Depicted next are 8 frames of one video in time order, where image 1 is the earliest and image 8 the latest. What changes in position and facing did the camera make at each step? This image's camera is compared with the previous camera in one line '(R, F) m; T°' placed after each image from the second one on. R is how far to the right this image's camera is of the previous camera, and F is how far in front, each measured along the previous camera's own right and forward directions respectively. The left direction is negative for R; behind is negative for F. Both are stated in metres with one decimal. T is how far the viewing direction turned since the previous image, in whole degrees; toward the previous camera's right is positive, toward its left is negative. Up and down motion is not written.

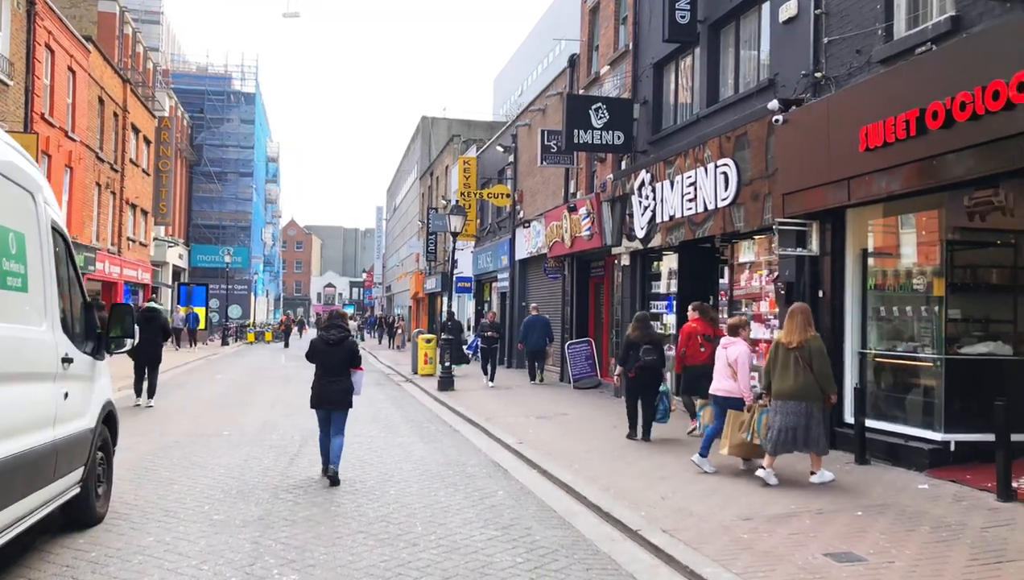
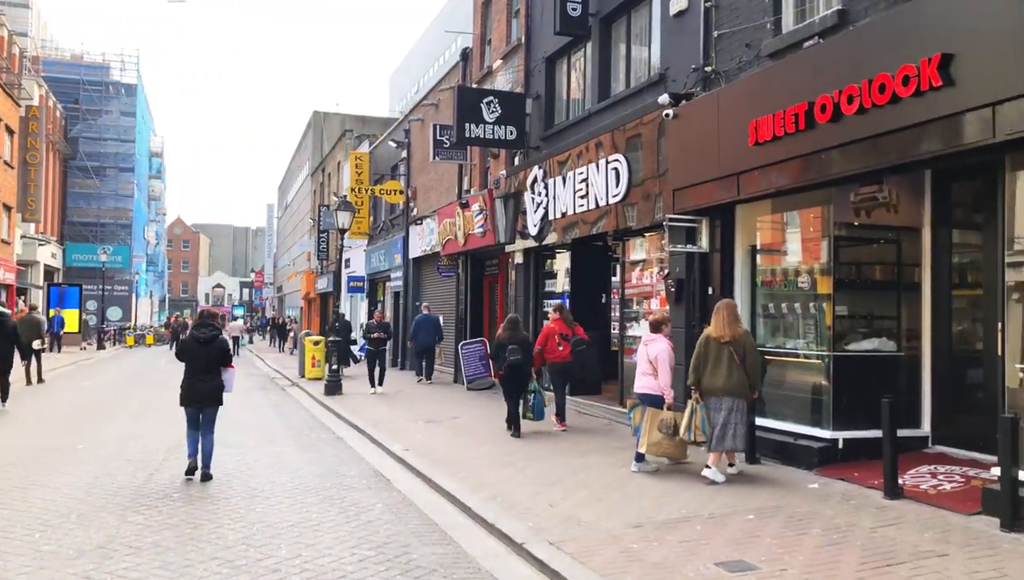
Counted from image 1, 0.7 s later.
(+0.2, +0.4) m; +7°
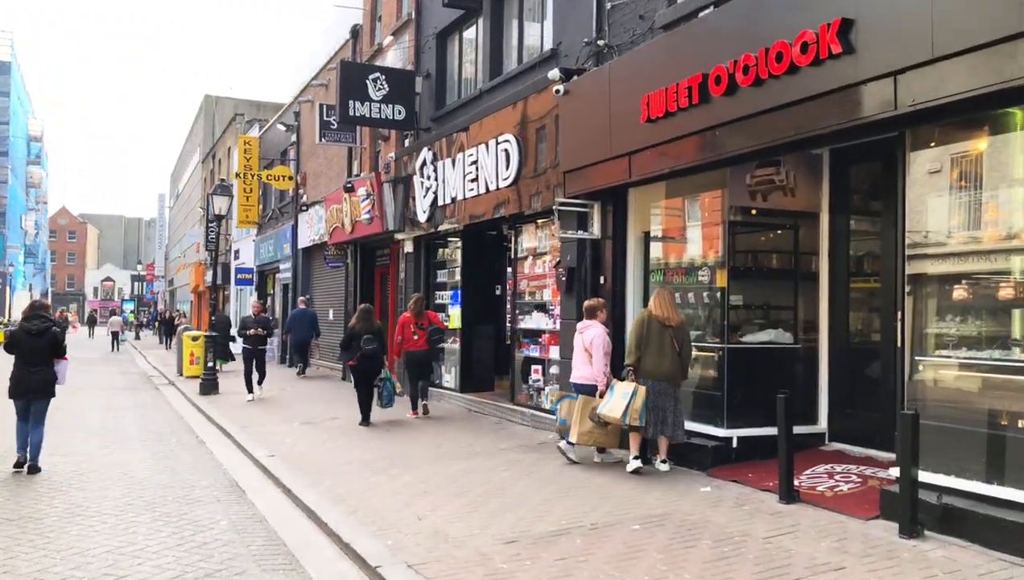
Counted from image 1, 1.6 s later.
(+0.3, +0.7) m; +6°
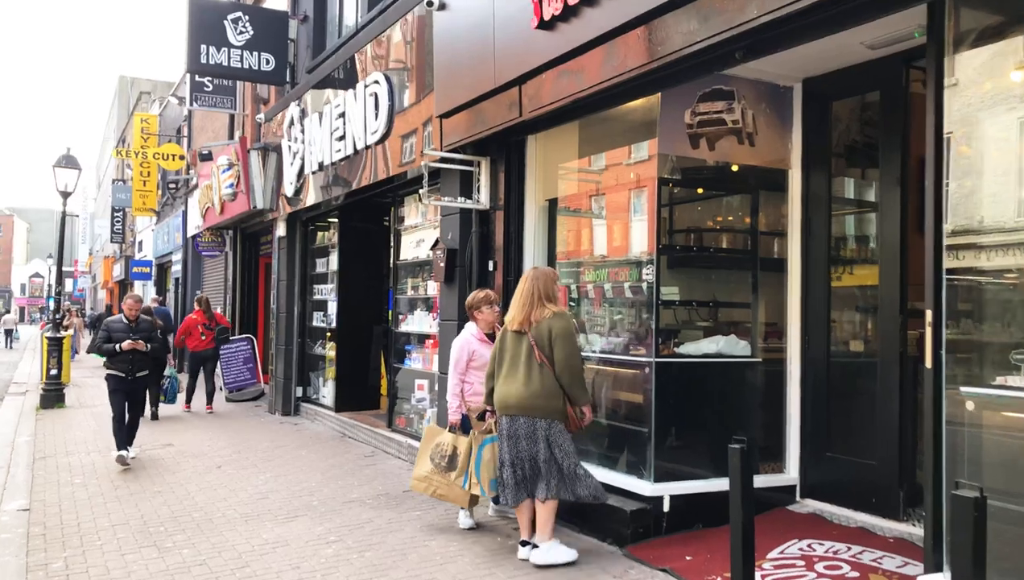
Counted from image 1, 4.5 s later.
(+0.7, +2.4) m; +3°
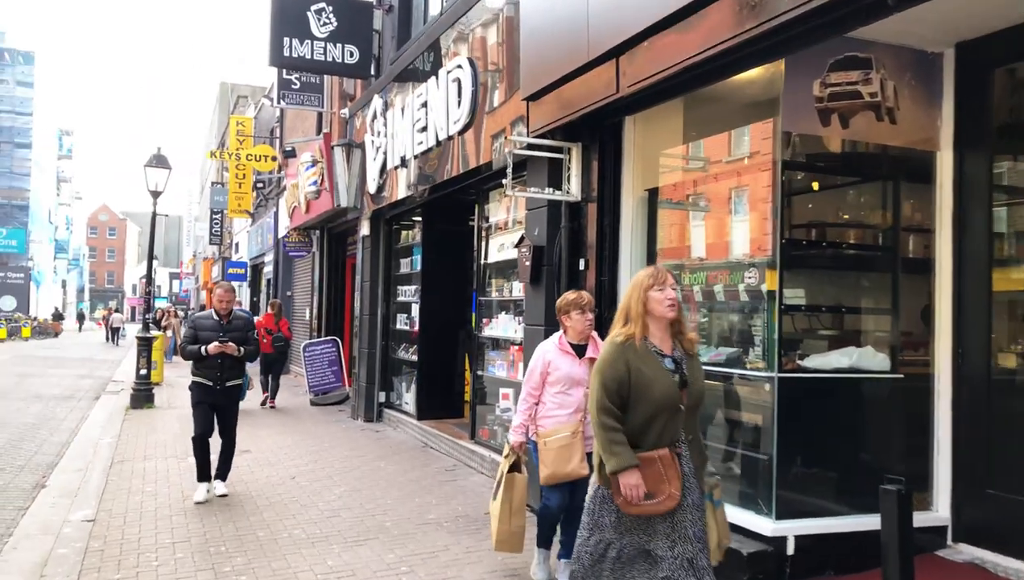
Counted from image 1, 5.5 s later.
(0.0, +0.6) m; -6°
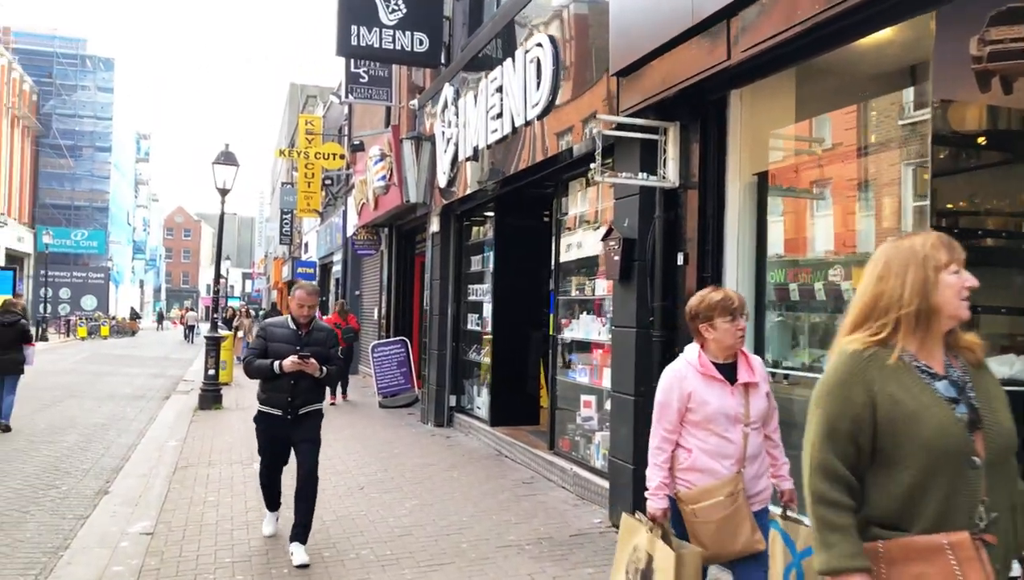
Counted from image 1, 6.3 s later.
(-0.1, +0.5) m; -4°
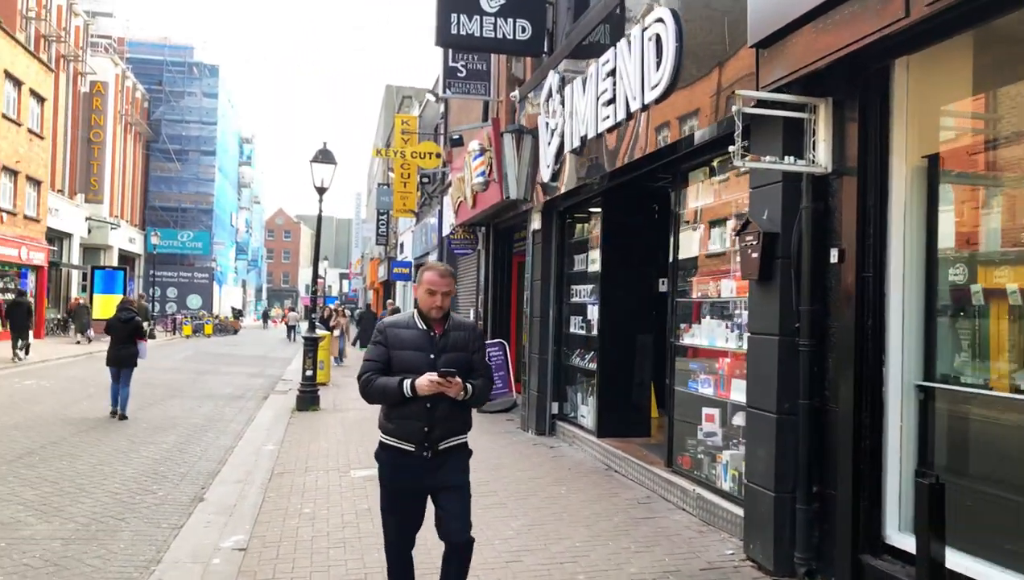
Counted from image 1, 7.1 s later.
(-0.2, +0.5) m; -6°
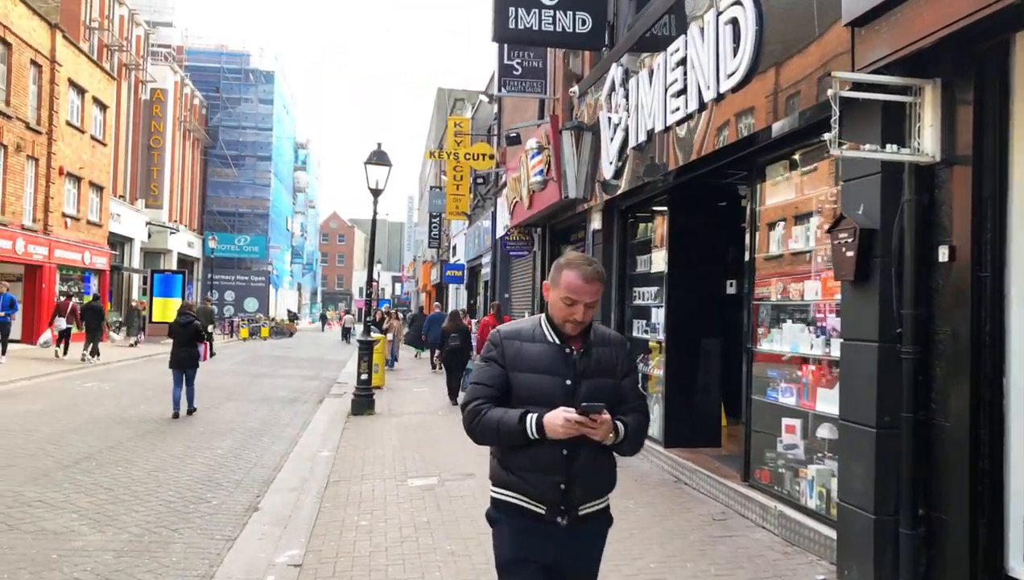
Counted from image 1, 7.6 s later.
(-0.1, +0.3) m; -3°
